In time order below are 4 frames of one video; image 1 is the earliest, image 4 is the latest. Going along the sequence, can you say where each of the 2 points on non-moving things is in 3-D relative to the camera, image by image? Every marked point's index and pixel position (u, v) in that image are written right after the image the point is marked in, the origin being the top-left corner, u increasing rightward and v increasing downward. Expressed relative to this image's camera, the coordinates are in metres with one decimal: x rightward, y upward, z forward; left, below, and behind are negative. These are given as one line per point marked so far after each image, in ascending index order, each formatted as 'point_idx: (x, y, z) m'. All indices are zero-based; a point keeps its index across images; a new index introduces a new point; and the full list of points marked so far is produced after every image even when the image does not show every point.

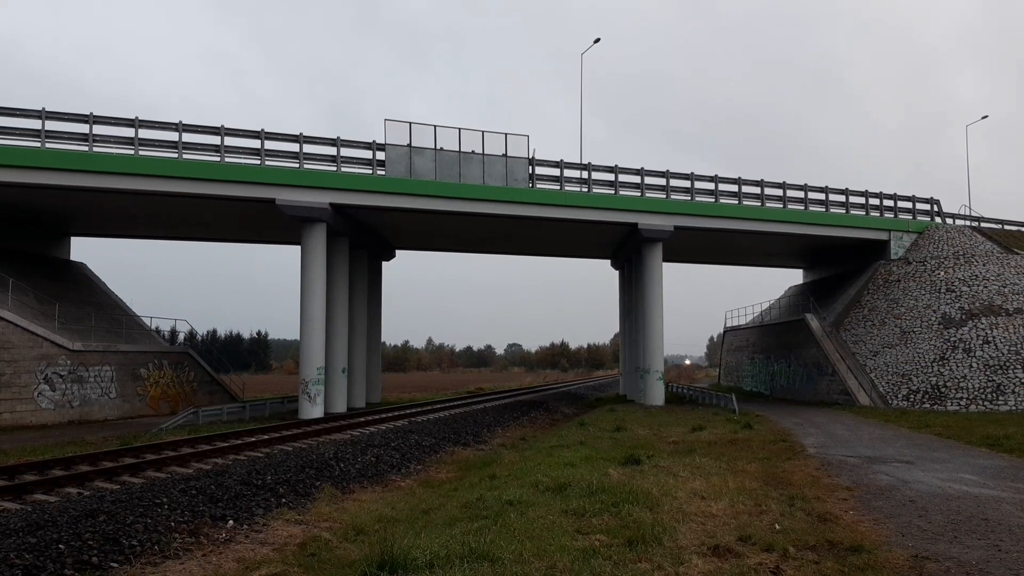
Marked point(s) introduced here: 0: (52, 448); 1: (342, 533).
0: (-14.2, -5.0, +20.0) m
1: (-2.9, -4.1, +11.1) m
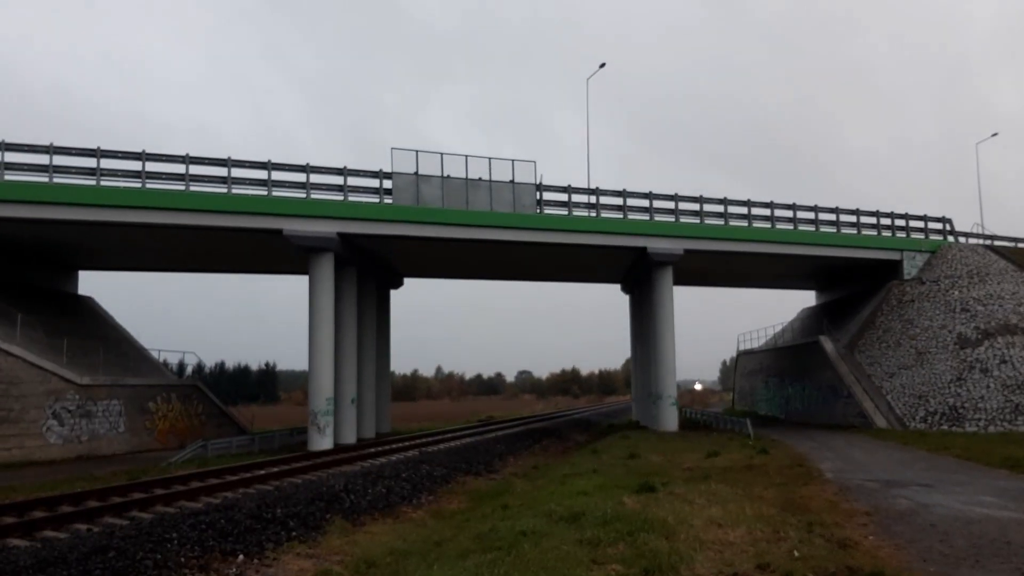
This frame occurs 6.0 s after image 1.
0: (-13.9, -6.0, +19.7) m
1: (-2.6, -4.7, +10.8) m
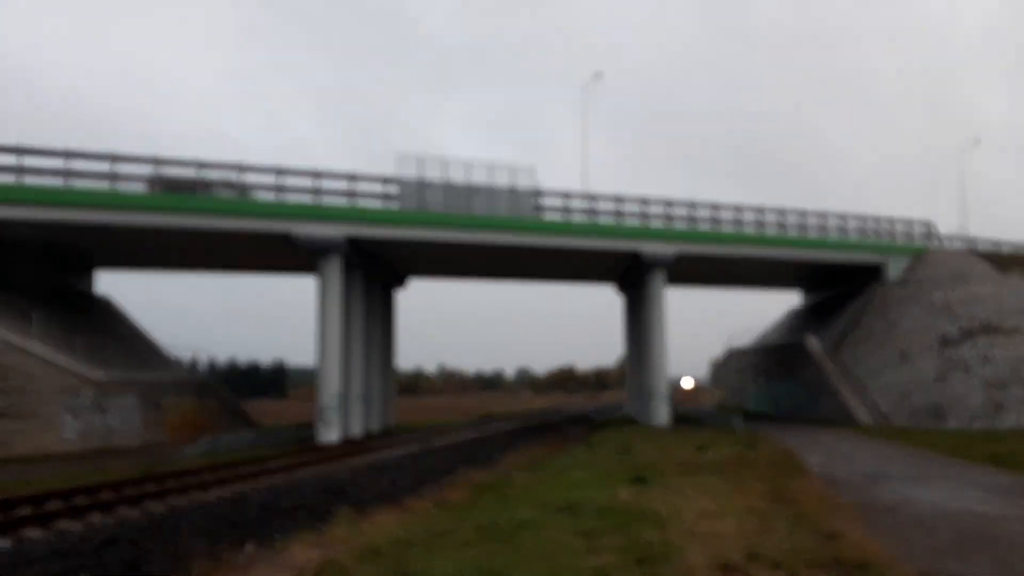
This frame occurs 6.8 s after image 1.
0: (-13.9, -6.0, +20.8) m
1: (-2.7, -4.7, +11.8) m
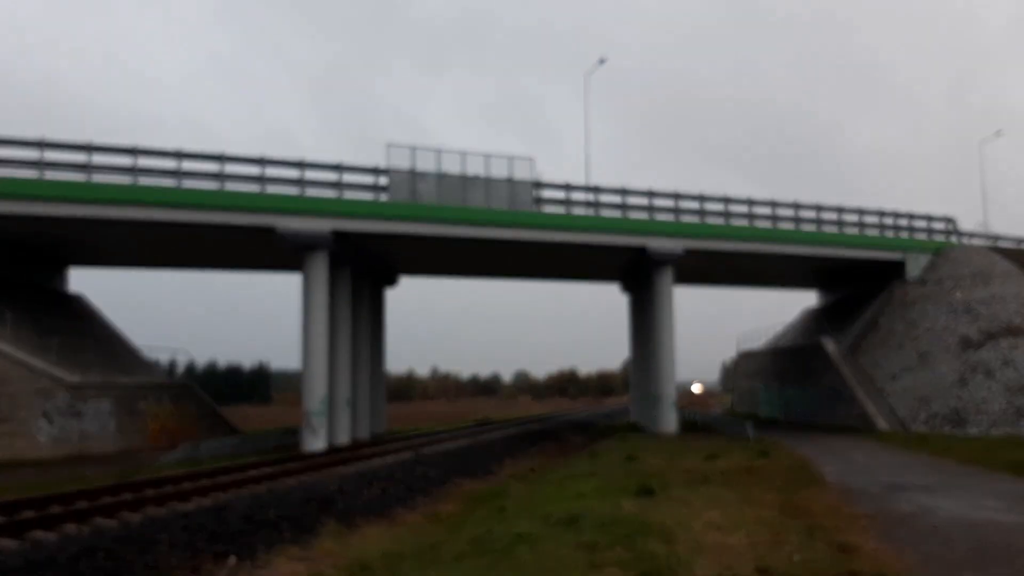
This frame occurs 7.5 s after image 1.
0: (-14.0, -5.9, +19.3) m
1: (-2.7, -4.7, +10.4) m
